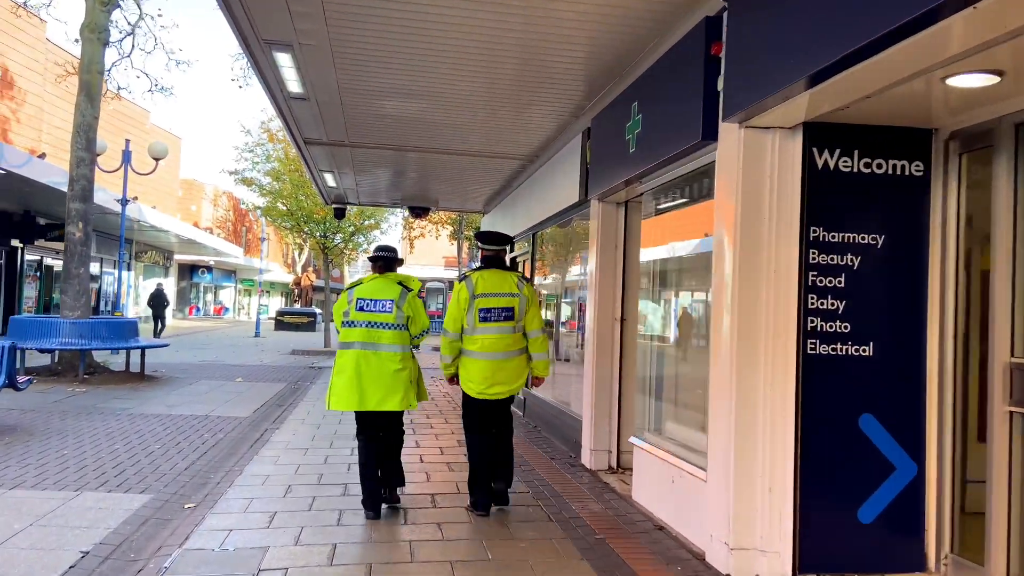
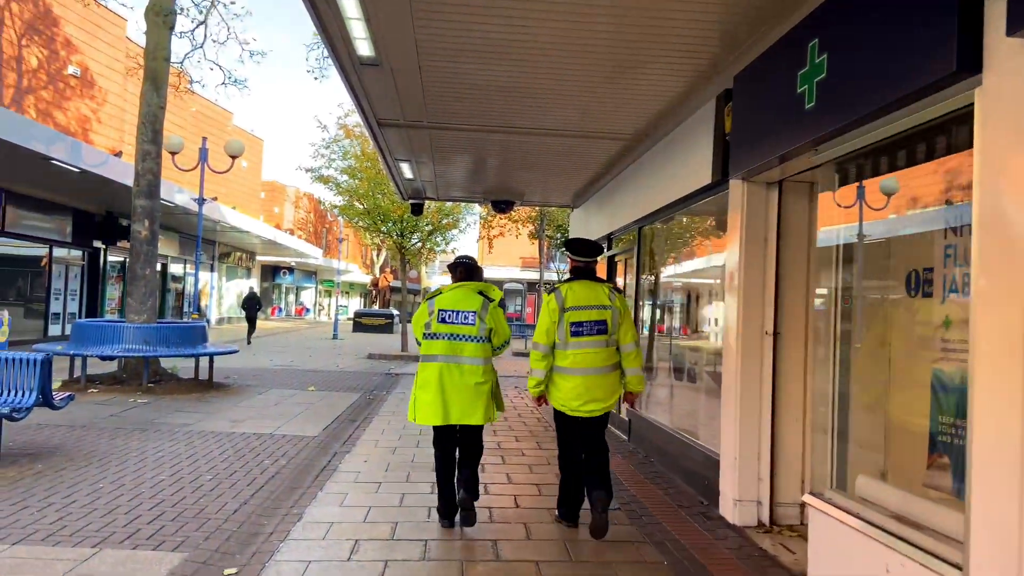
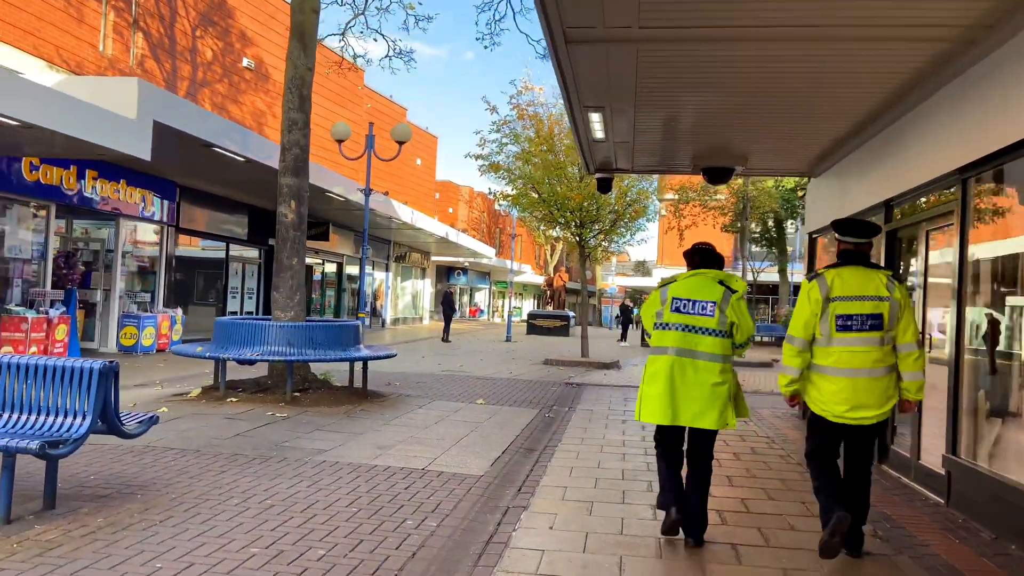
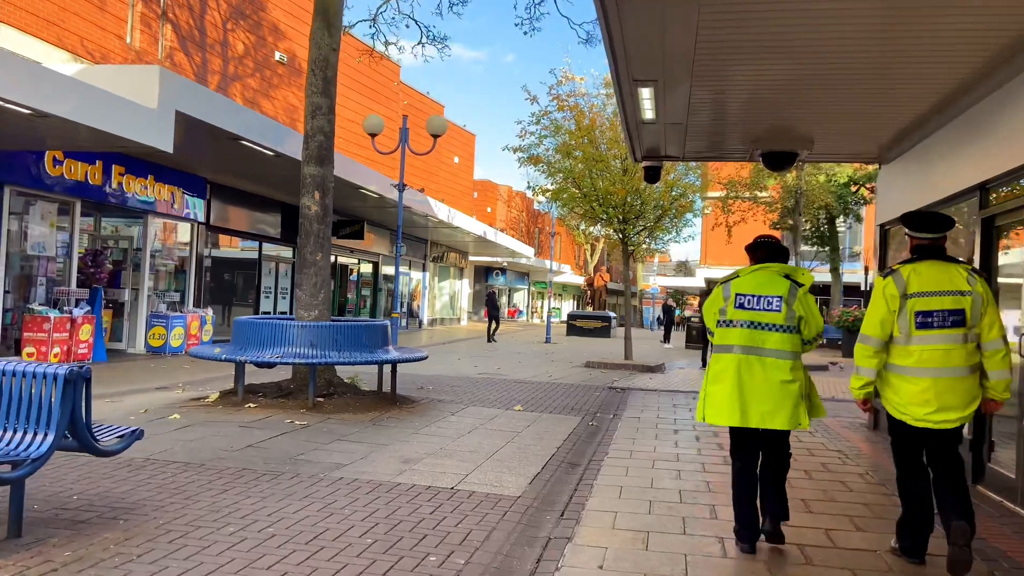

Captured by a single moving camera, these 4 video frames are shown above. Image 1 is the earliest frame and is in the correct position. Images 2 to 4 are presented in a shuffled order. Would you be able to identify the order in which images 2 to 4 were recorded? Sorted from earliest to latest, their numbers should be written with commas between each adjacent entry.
2, 3, 4
